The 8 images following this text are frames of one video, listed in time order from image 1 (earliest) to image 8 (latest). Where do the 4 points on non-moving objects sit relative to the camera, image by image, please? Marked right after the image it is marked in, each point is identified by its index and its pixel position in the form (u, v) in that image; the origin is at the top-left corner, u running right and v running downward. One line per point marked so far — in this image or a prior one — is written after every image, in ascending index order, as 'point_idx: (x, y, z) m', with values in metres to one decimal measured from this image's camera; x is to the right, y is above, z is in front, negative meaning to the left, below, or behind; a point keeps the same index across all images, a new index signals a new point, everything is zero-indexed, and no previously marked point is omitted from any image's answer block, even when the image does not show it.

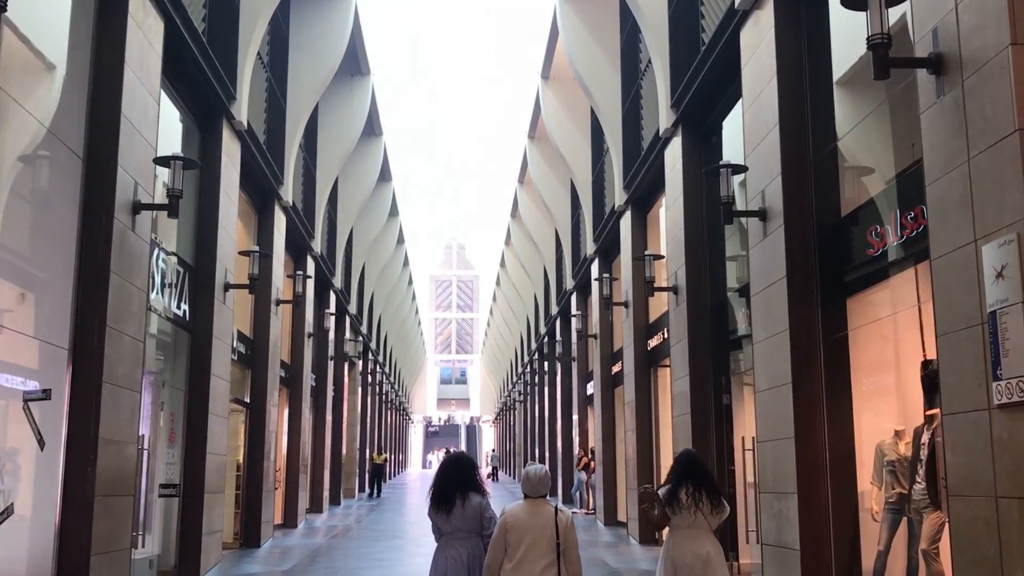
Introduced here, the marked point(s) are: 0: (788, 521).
0: (+2.1, -1.8, +8.0) m
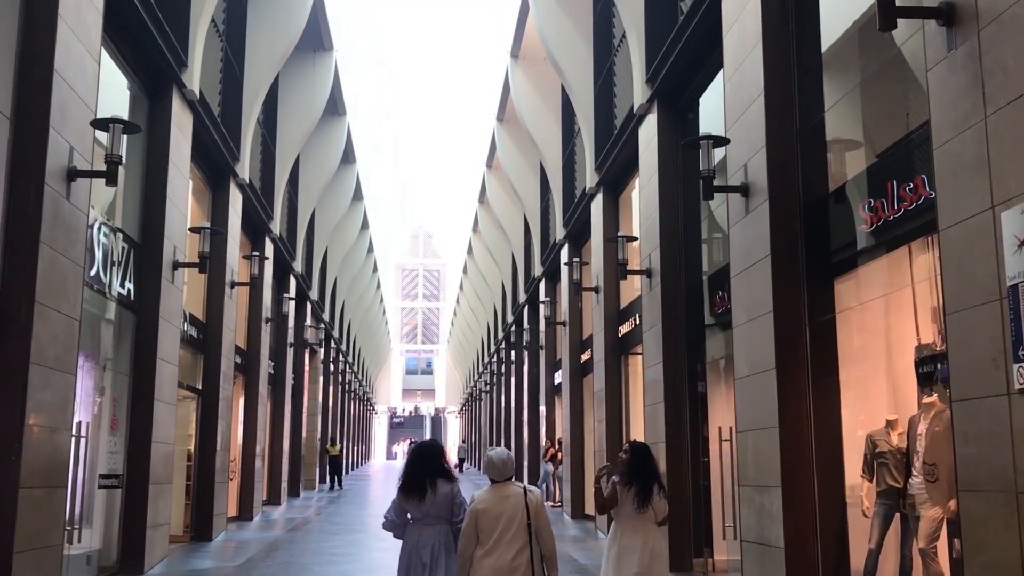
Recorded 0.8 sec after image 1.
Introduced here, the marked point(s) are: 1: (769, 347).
0: (+1.8, -1.6, +7.5) m
1: (+1.9, -0.4, +7.6) m
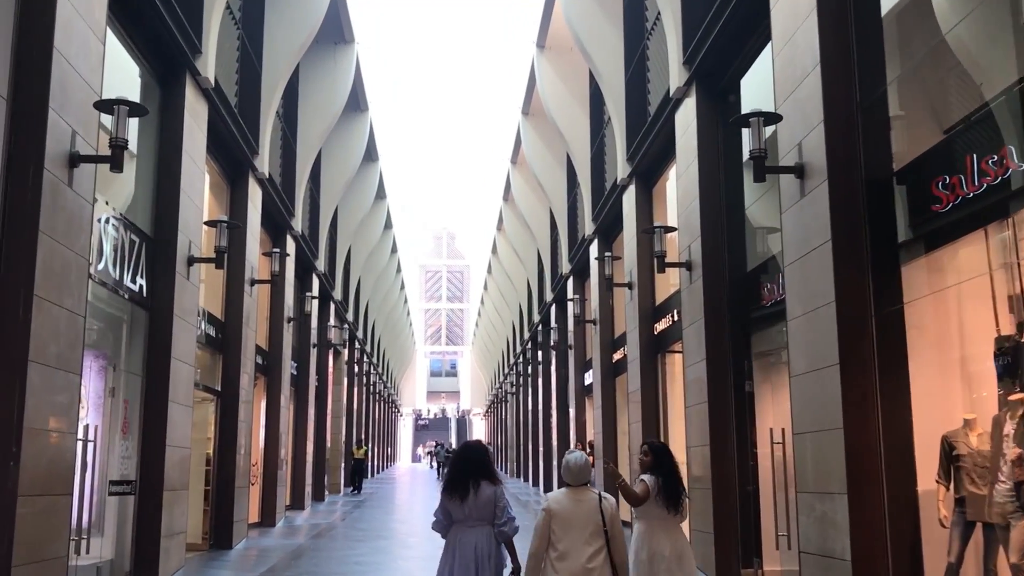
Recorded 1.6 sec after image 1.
0: (+2.1, -1.5, +6.9) m
1: (+2.1, -0.3, +7.0) m
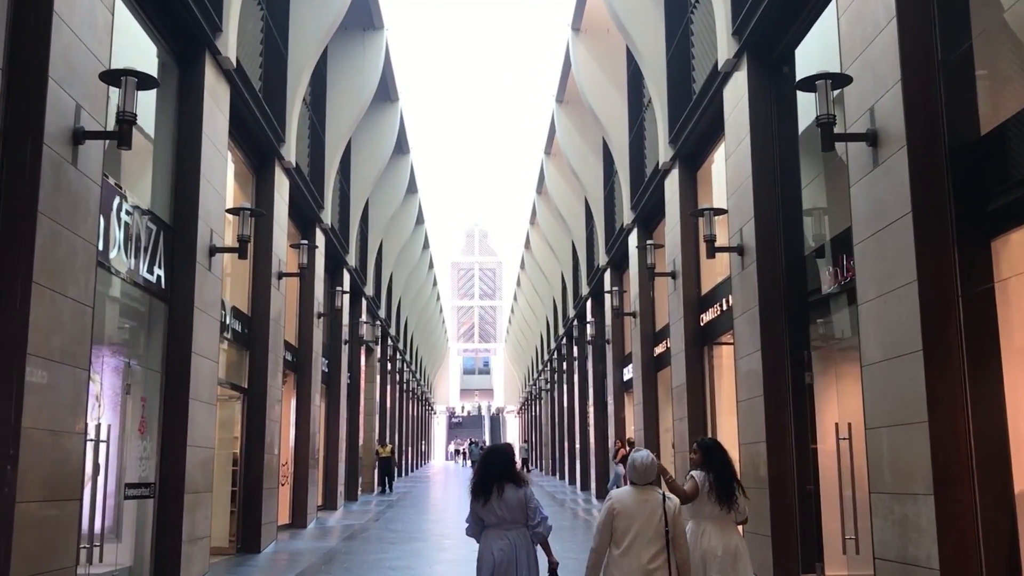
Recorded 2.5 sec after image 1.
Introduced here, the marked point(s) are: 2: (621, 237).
0: (+2.4, -1.4, +6.2) m
1: (+2.4, -0.2, +6.3) m
2: (+1.9, +0.9, +18.4) m
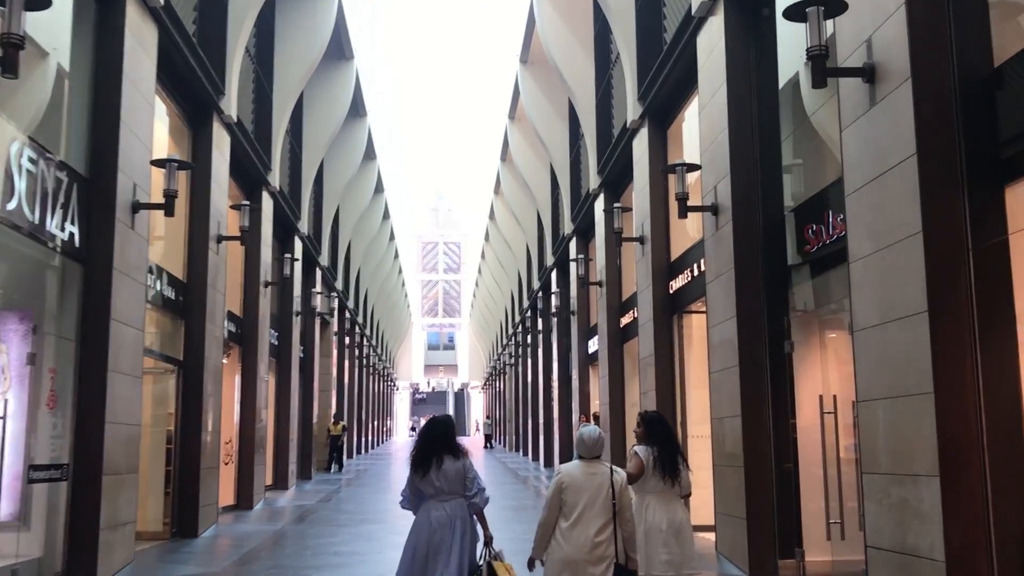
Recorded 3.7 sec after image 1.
0: (+2.1, -1.2, +5.4) m
1: (+2.1, 0.0, +5.5) m
2: (+1.2, +1.4, +17.6) m
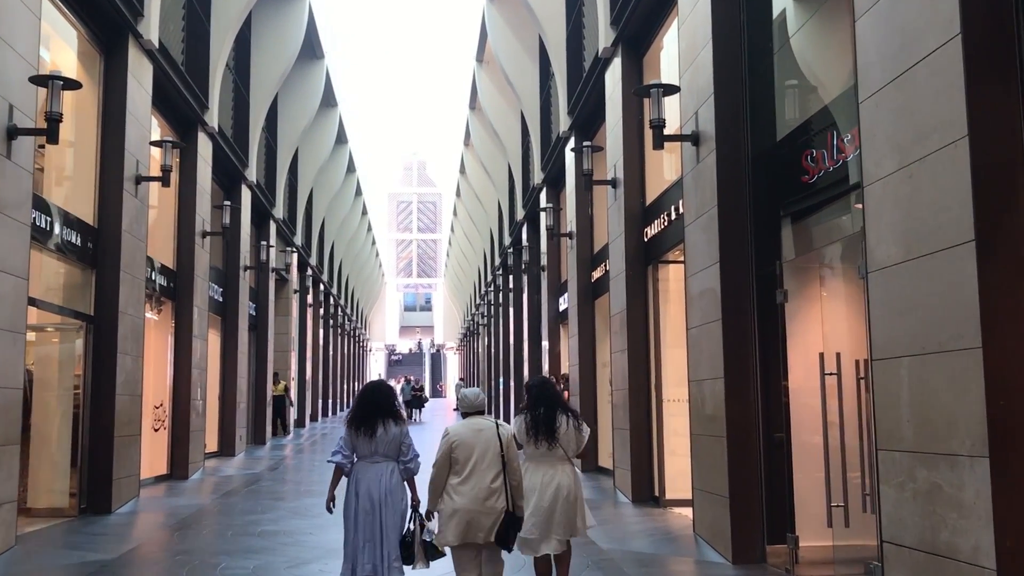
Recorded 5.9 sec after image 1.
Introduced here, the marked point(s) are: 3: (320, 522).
0: (+1.8, -0.9, +4.2) m
1: (+1.8, +0.3, +4.2) m
2: (+0.7, +2.1, +16.2) m
3: (-1.9, -2.3, +10.4) m
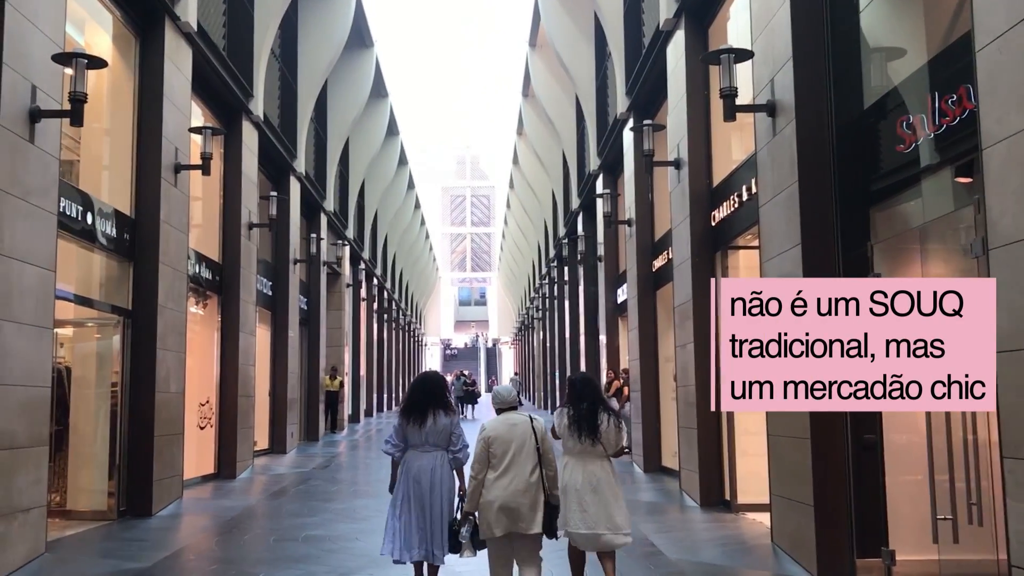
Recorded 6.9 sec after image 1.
0: (+2.0, -0.8, +3.4) m
1: (+2.0, +0.4, +3.5) m
2: (+1.5, +2.3, +15.5) m
3: (-1.3, -2.2, +9.8) m
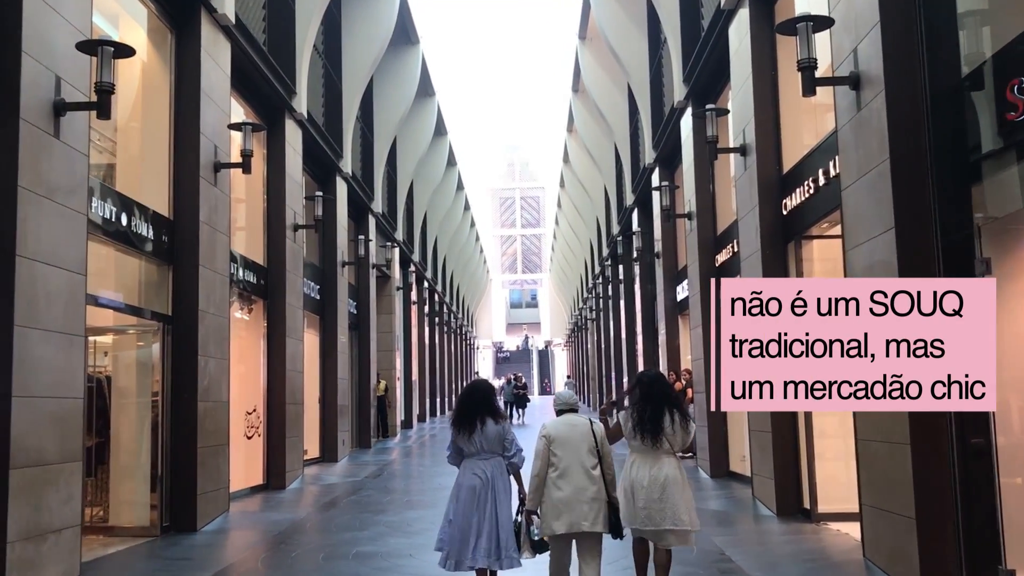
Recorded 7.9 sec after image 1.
0: (+2.2, -0.7, +2.7) m
1: (+2.2, +0.5, +2.8) m
2: (+2.2, +2.3, +14.8) m
3: (-0.8, -2.2, +9.3) m
